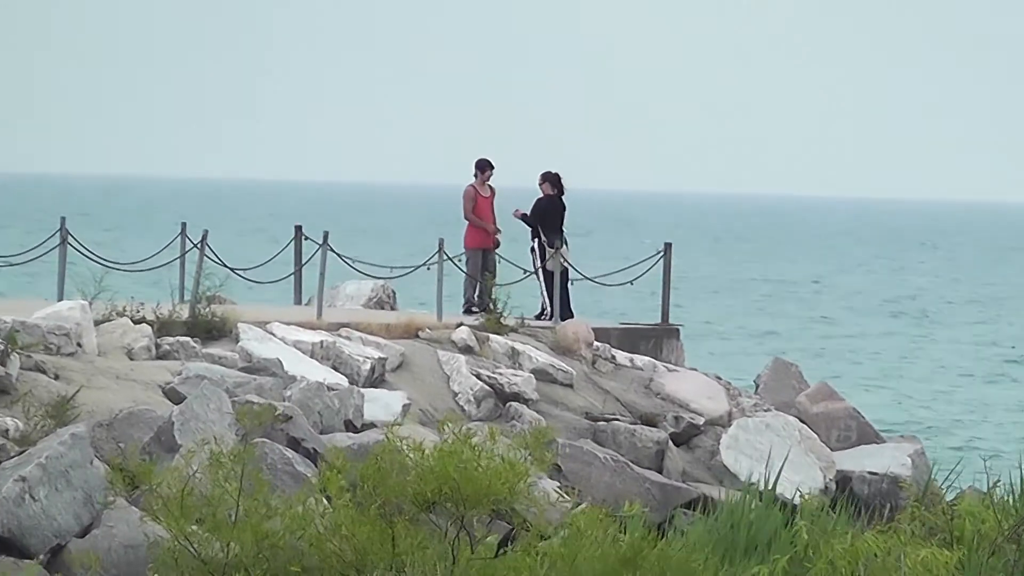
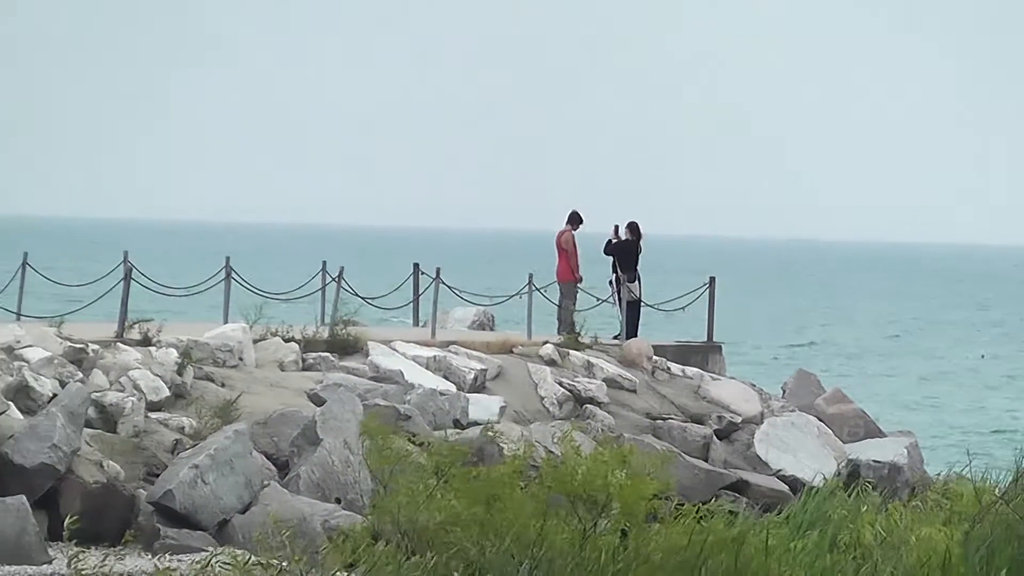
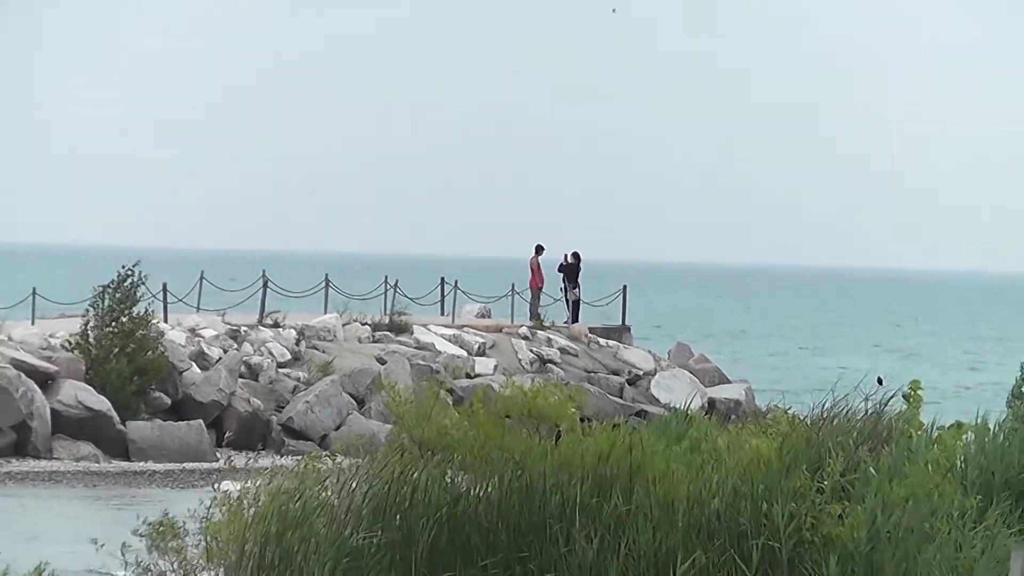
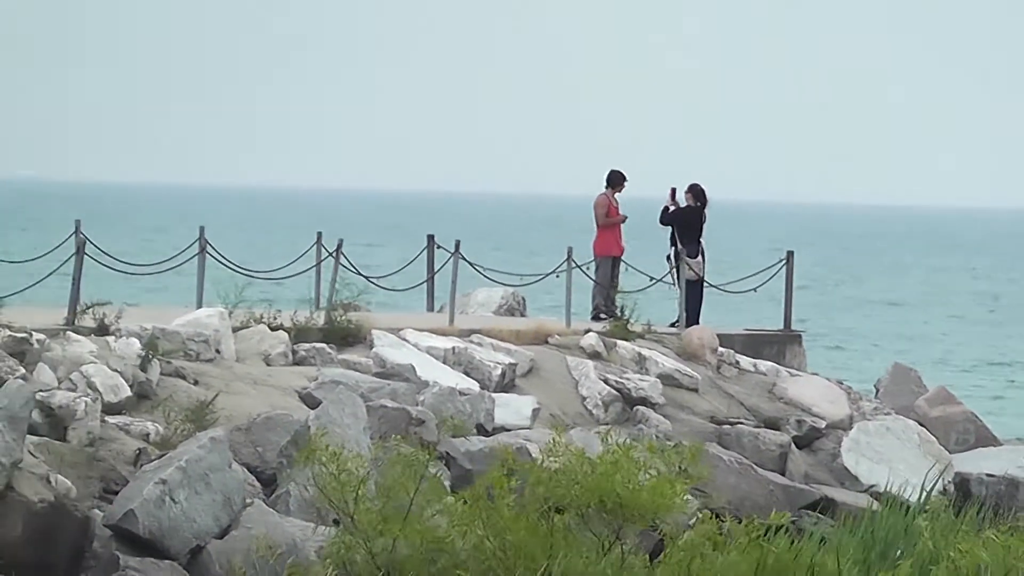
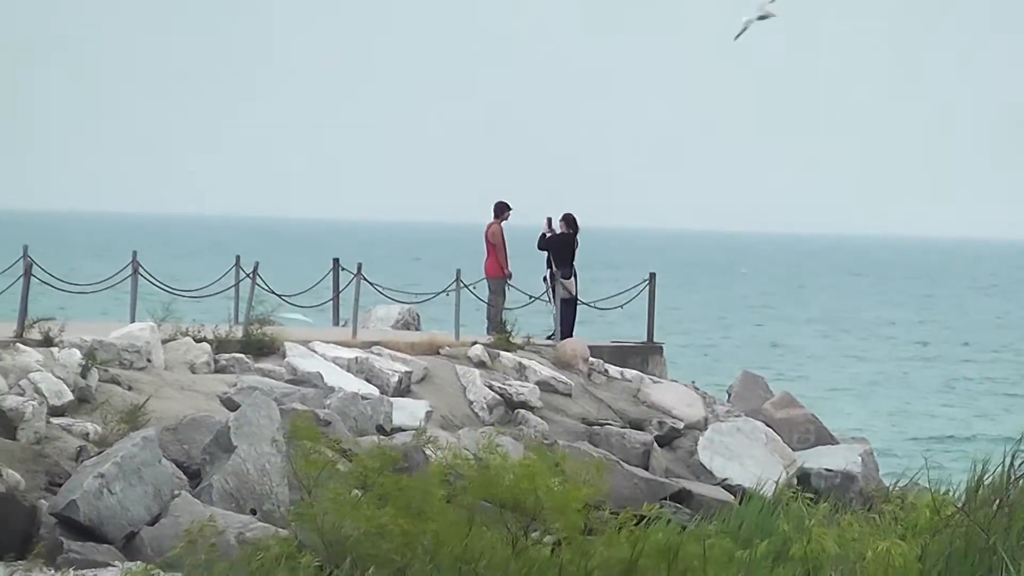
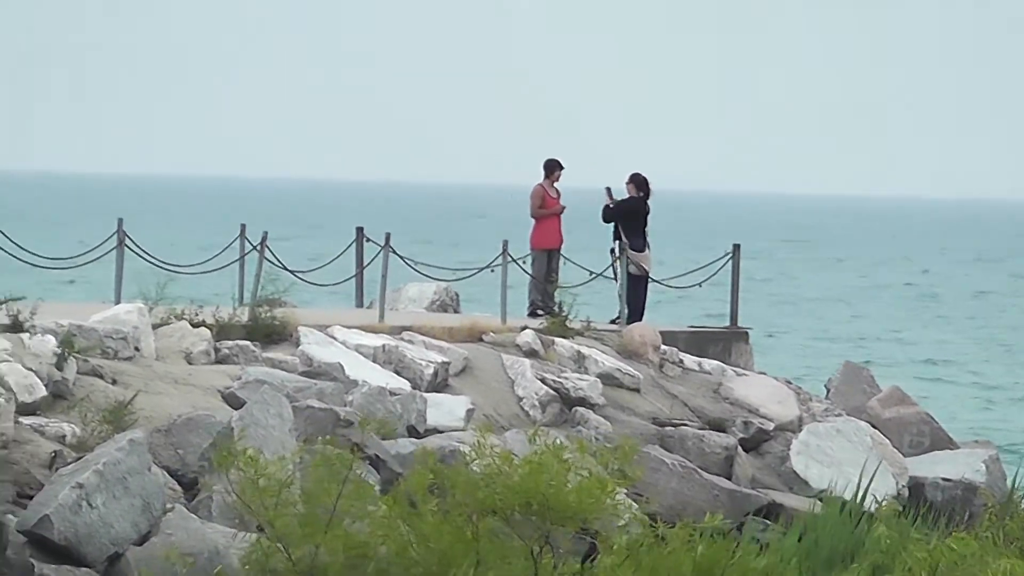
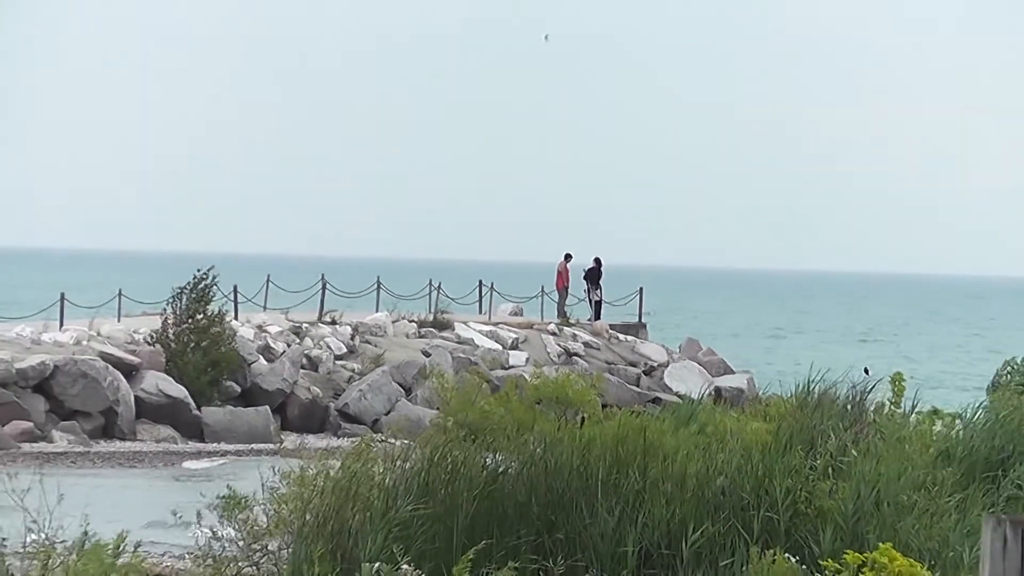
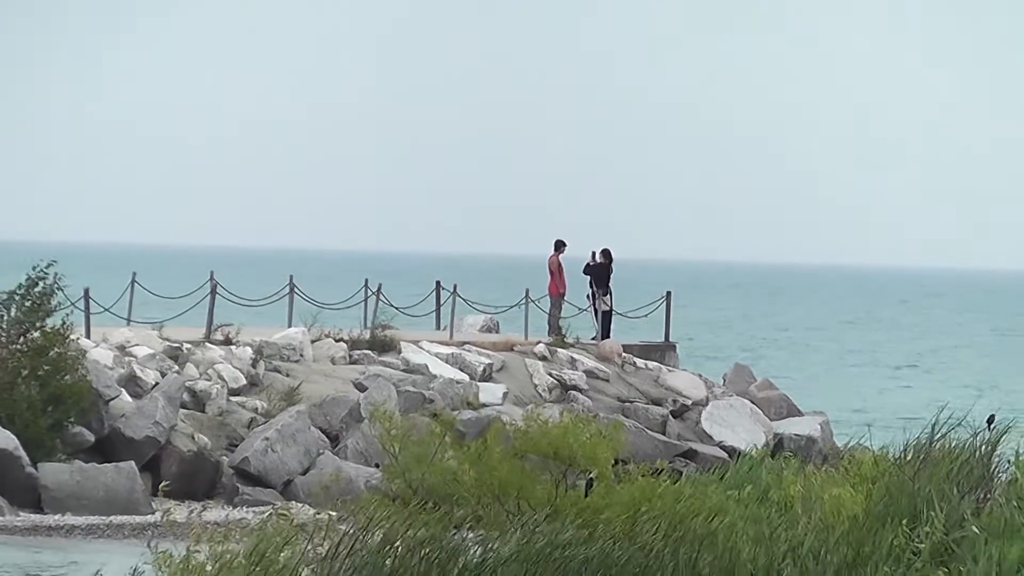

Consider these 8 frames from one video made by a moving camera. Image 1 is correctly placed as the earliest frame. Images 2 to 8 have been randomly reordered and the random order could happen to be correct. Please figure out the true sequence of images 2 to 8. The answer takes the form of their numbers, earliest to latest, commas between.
6, 4, 5, 2, 8, 3, 7
